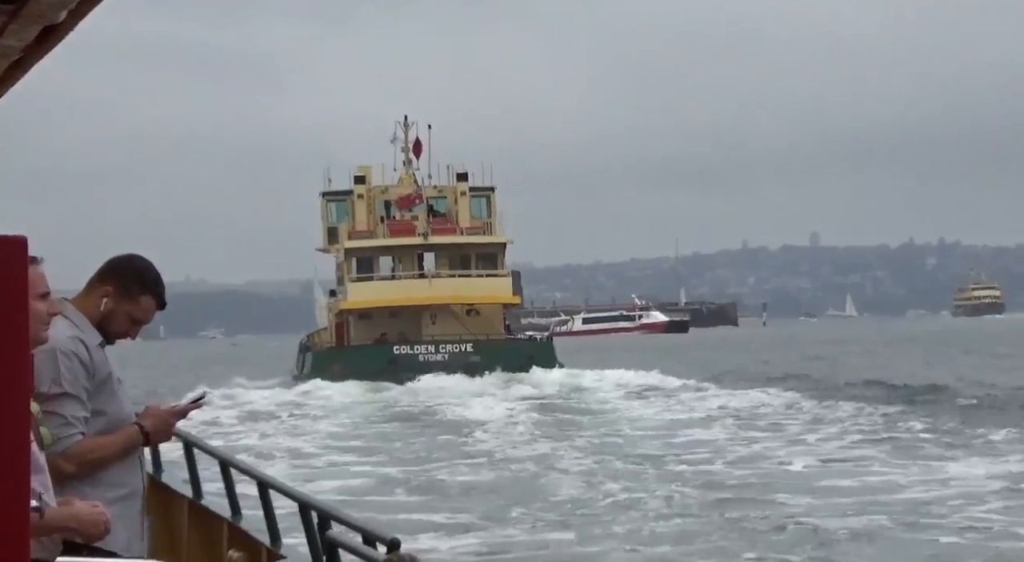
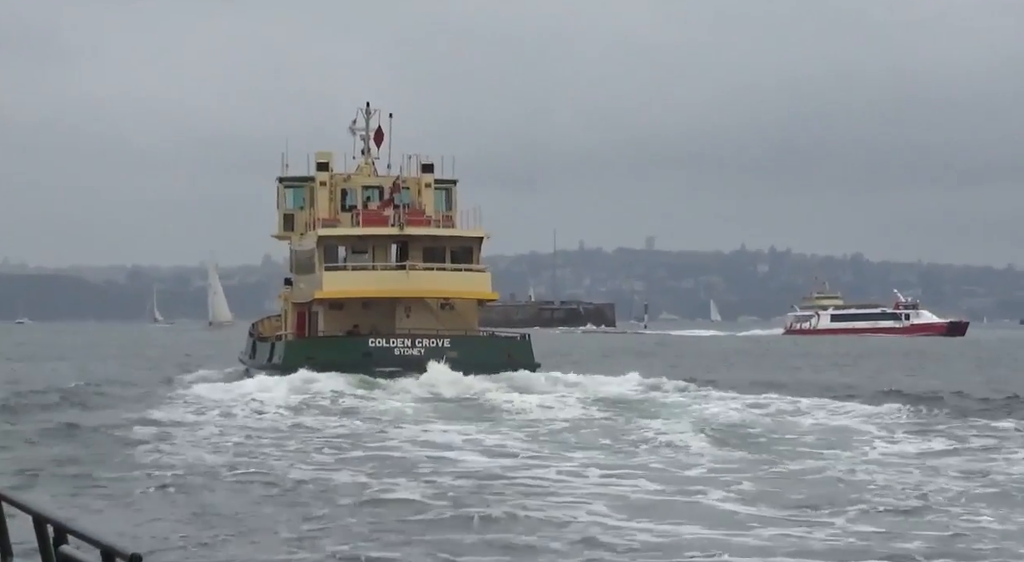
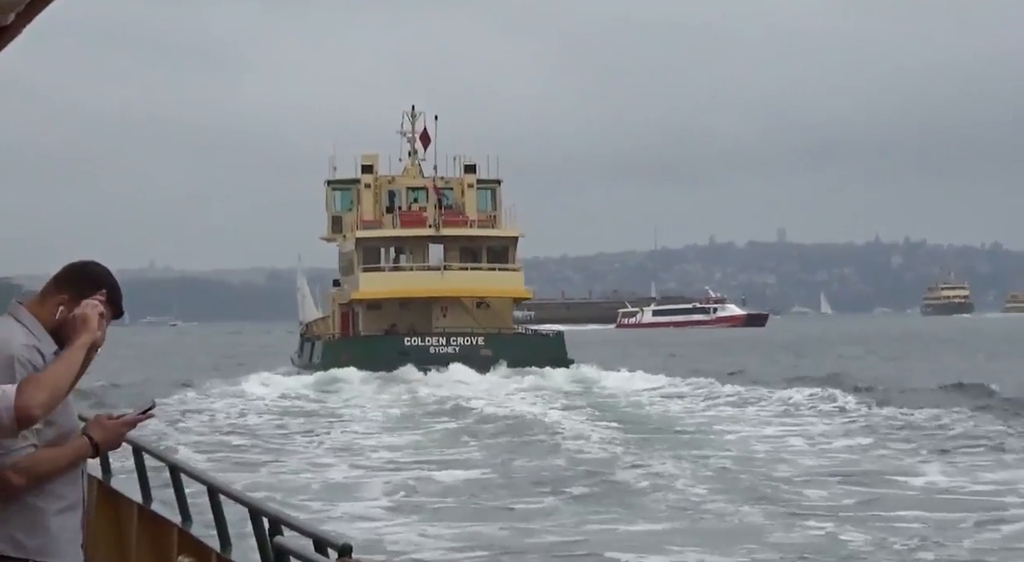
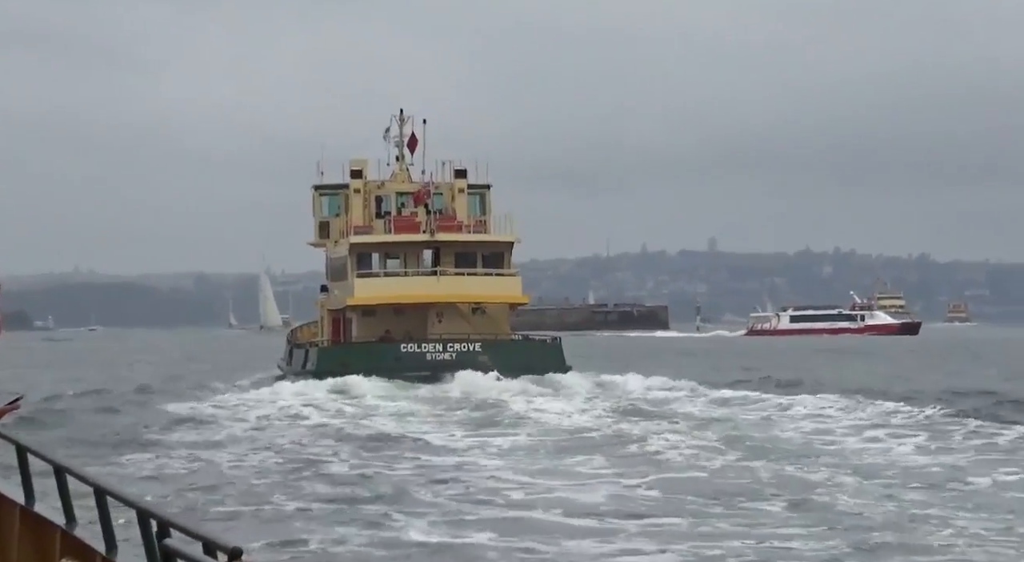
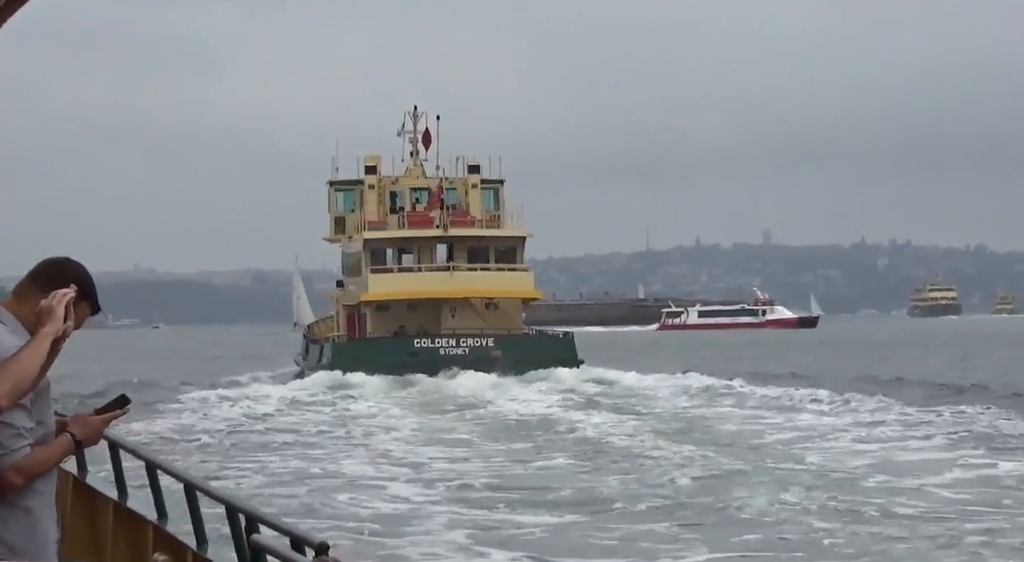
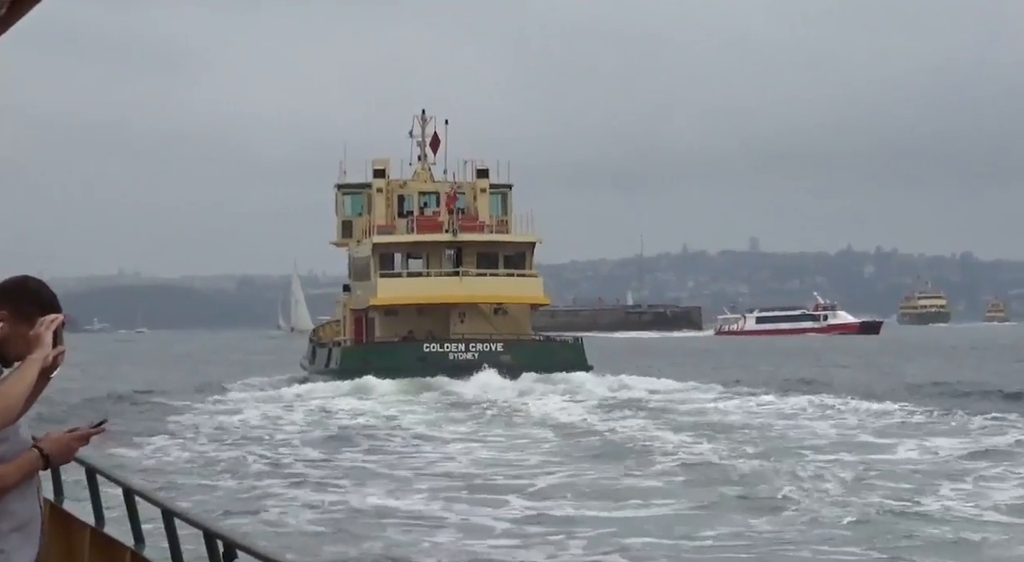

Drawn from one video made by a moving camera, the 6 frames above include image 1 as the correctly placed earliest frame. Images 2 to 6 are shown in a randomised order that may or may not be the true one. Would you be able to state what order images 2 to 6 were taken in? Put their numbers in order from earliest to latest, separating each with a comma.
3, 5, 6, 4, 2
